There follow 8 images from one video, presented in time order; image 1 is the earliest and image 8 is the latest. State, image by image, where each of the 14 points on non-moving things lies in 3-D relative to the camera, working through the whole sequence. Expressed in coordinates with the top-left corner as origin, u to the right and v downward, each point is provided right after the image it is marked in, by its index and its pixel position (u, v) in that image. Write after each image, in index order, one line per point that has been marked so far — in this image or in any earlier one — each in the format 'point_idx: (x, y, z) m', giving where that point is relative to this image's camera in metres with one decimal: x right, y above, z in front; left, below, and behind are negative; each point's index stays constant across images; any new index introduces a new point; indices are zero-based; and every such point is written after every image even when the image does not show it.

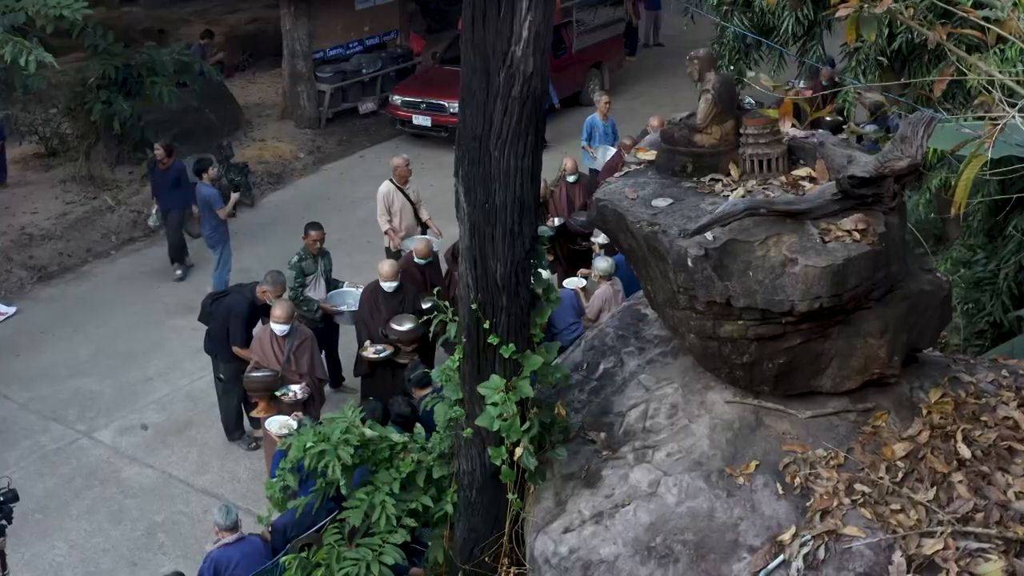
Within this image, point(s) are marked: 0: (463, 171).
0: (-0.2, +0.5, +4.1) m
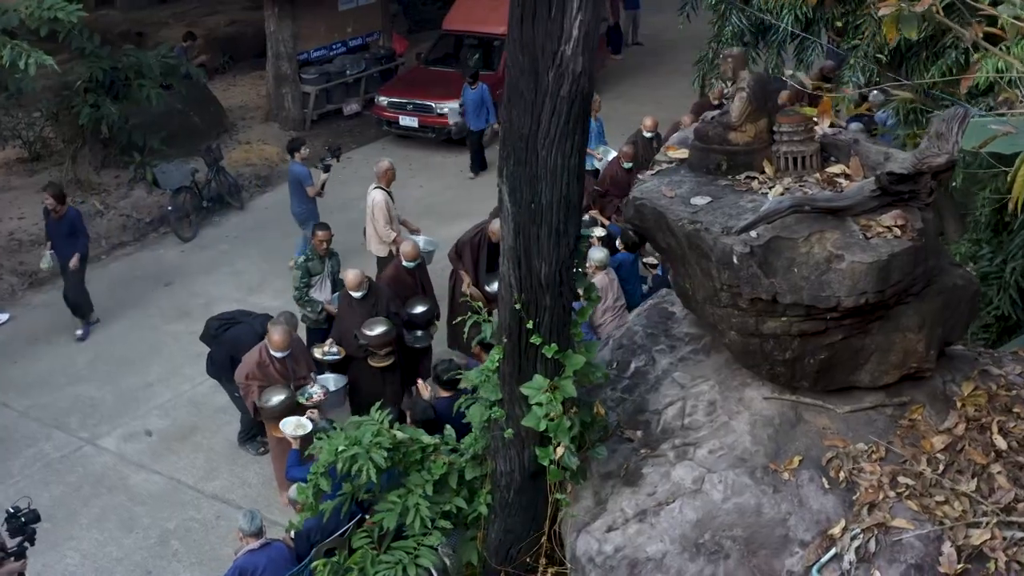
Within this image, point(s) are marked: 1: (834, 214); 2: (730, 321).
0: (0.0, +0.5, +4.1) m
1: (+1.3, +0.3, +4.3) m
2: (+0.9, -0.1, +4.4) m
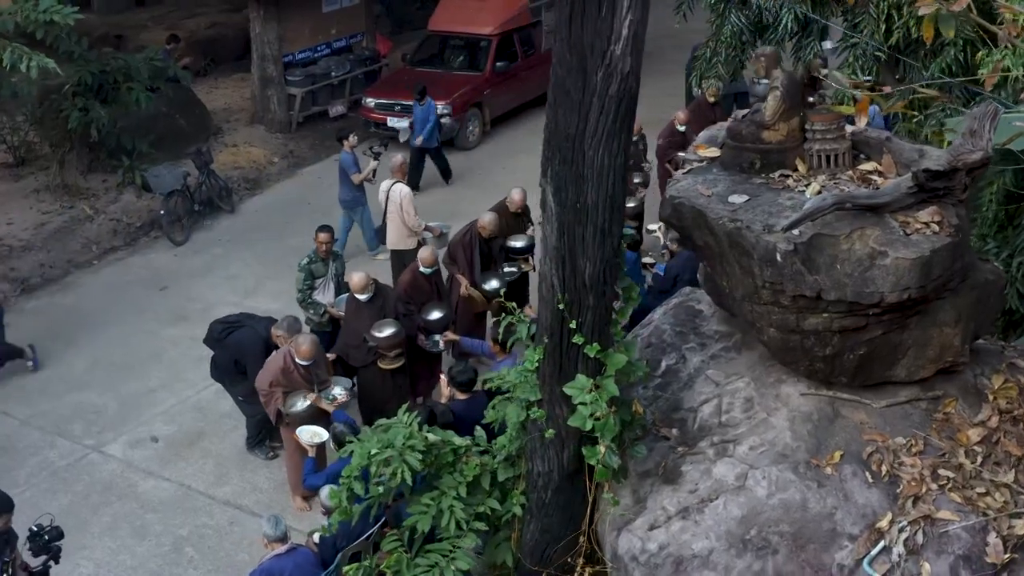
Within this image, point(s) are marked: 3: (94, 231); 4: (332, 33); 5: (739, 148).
0: (+0.2, +0.5, +4.1) m
1: (+1.5, +0.3, +4.3) m
2: (+1.1, -0.1, +4.4) m
3: (-4.8, +0.7, +12.1) m
4: (-2.9, +4.1, +17.2) m
5: (+1.0, +0.6, +4.8) m
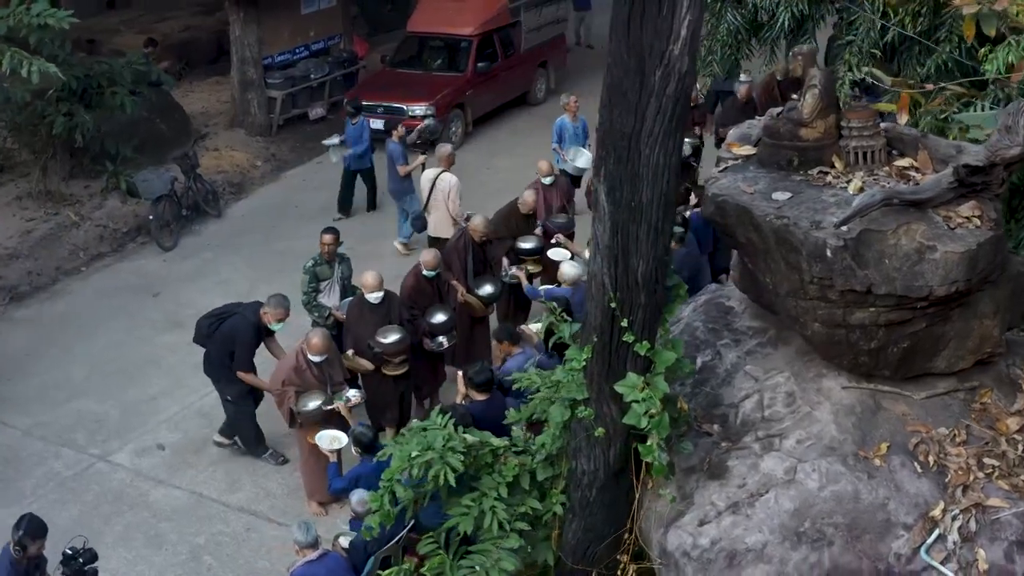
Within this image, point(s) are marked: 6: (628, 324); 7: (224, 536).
0: (+0.4, +0.5, +4.1) m
1: (+1.7, +0.3, +4.4) m
2: (+1.3, -0.1, +4.5) m
3: (-4.9, +0.6, +12.0) m
4: (-3.3, +4.1, +17.1) m
5: (+1.2, +0.7, +4.8) m
6: (+0.5, -0.1, +4.4) m
7: (-2.0, -1.7, +7.3) m
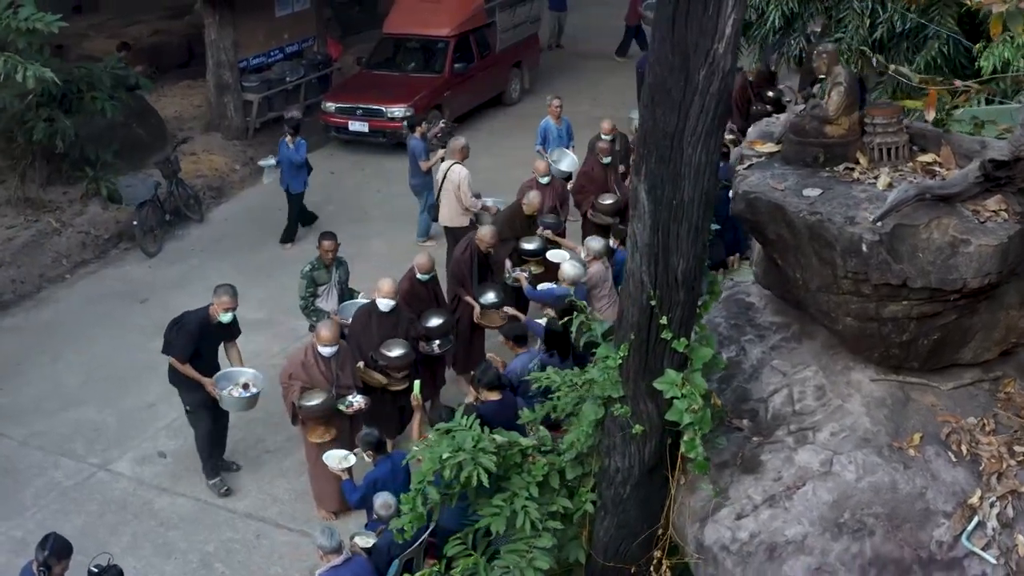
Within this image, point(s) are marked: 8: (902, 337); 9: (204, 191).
0: (+0.5, +0.5, +4.2) m
1: (+1.8, +0.4, +4.5) m
2: (+1.4, -0.1, +4.6) m
3: (-5.0, +0.5, +11.8) m
4: (-3.6, +4.0, +17.0) m
5: (+1.3, +0.7, +4.9) m
6: (+0.6, -0.1, +4.4) m
7: (-1.9, -1.7, +7.2) m
8: (+1.7, -0.2, +4.6) m
9: (-4.1, +1.3, +14.0) m
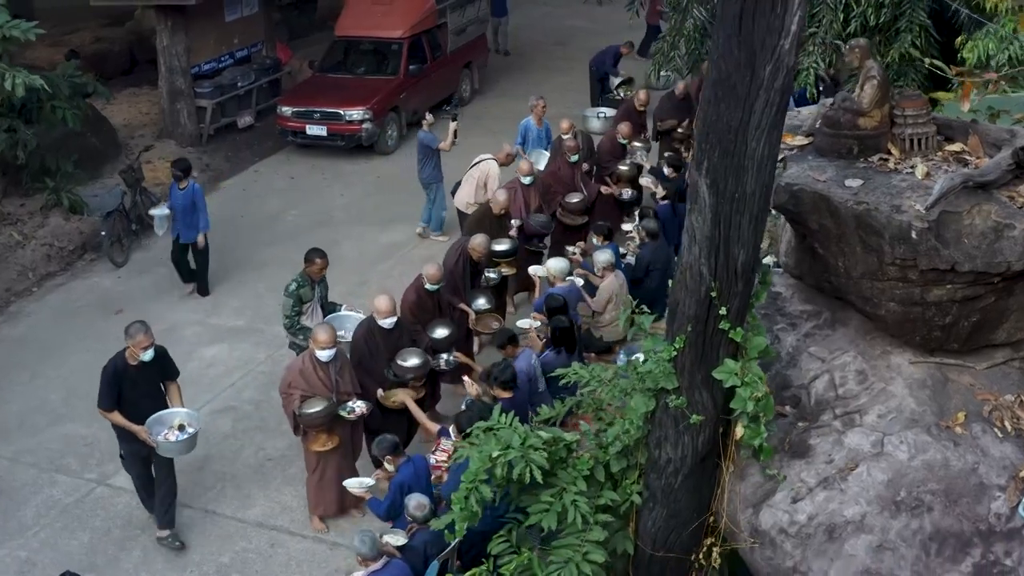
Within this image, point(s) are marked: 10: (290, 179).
0: (+0.8, +0.5, +4.3) m
1: (+2.1, +0.4, +4.6) m
2: (+1.7, 0.0, +4.7) m
3: (-5.3, +0.3, +11.5) m
4: (-4.4, +3.9, +16.7) m
5: (+1.5, +0.7, +5.1) m
6: (+0.9, -0.1, +4.5) m
7: (-1.8, -1.8, +7.1) m
8: (+1.9, -0.1, +4.7) m
9: (-4.5, +1.2, +13.8) m
10: (-3.2, +1.6, +15.4) m
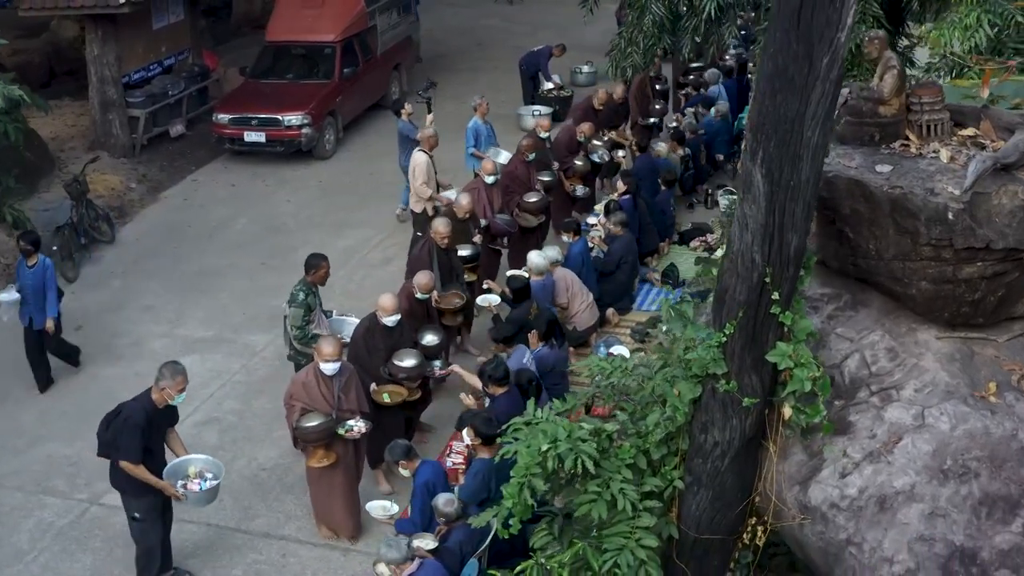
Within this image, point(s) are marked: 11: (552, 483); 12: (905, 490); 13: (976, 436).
0: (+1.1, +0.6, +4.4) m
1: (+2.3, +0.6, +4.9) m
2: (+1.9, +0.1, +5.0) m
3: (-5.6, +0.1, +11.1) m
4: (-5.4, +3.7, +16.3) m
5: (+1.7, +0.8, +5.3) m
6: (+1.2, 0.0, +4.7) m
7: (-1.7, -1.8, +7.0) m
8: (+2.2, 0.0, +5.0) m
9: (-5.1, +1.0, +13.4) m
10: (-4.0, +1.4, +15.1) m
11: (+0.2, -1.0, +5.3) m
12: (+1.8, -0.9, +4.7) m
13: (+2.1, -0.7, +4.8) m
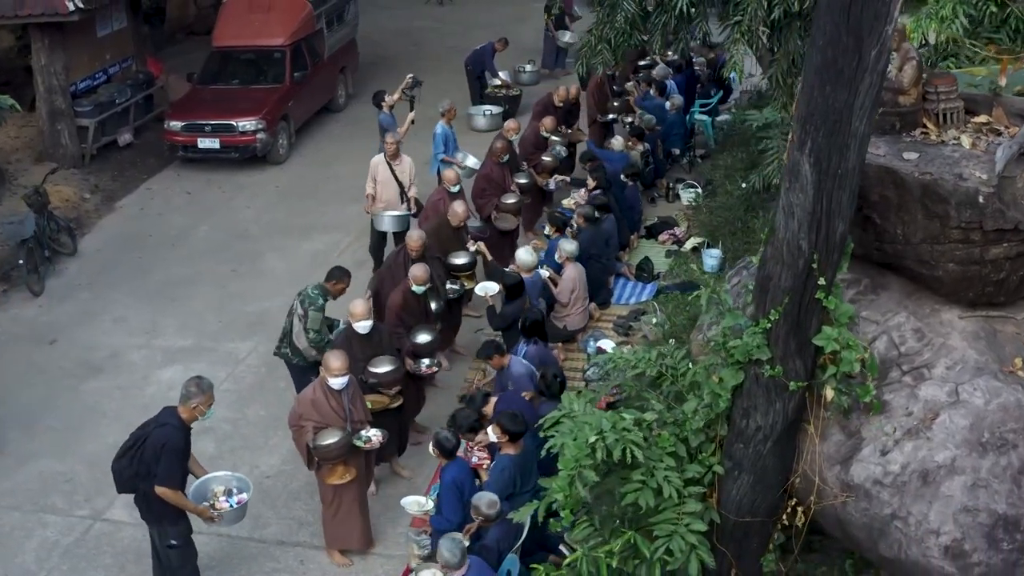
0: (+1.3, +0.6, +4.6) m
1: (+2.5, +0.7, +5.1) m
2: (+2.1, +0.2, +5.2) m
3: (-5.8, -0.1, +10.7) m
4: (-6.1, +3.5, +16.0) m
5: (+1.9, +0.9, +5.5) m
6: (+1.4, 0.0, +4.8) m
7: (-1.5, -1.9, +7.0) m
8: (+2.4, +0.1, +5.2) m
9: (-5.5, +0.8, +13.1) m
10: (-4.6, +1.3, +14.9) m
11: (+0.4, -0.9, +5.4) m
12: (+2.0, -0.8, +4.9) m
13: (+2.4, -0.6, +5.0) m
